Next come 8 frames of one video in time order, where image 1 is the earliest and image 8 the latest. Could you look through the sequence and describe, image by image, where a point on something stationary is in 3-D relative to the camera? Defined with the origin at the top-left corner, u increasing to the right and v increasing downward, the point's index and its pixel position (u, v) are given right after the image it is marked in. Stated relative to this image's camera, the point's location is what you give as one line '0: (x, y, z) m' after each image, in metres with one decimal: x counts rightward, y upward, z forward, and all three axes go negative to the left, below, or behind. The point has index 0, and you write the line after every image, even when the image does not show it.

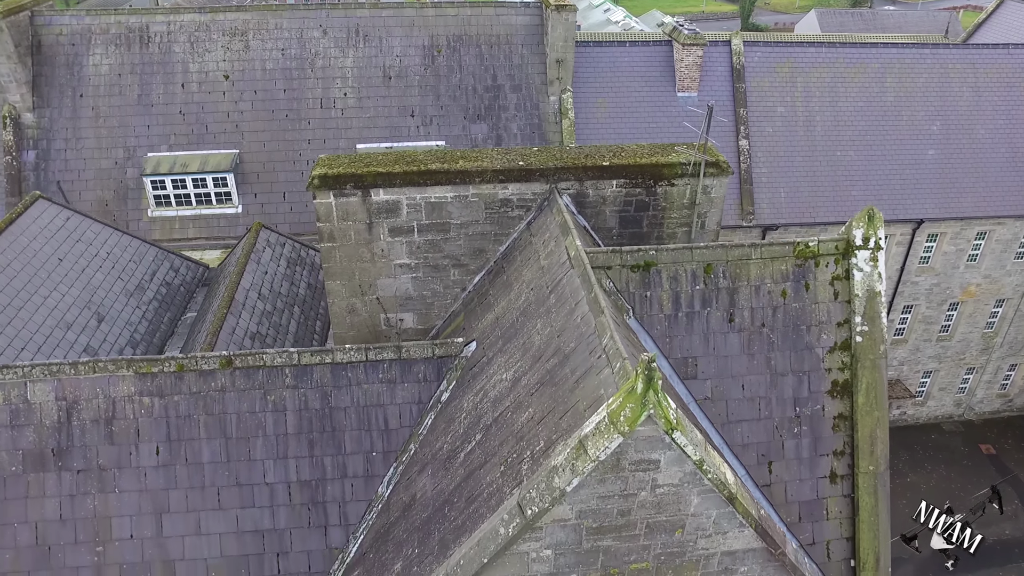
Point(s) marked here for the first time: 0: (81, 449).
0: (-19.2, -7.2, +8.7) m
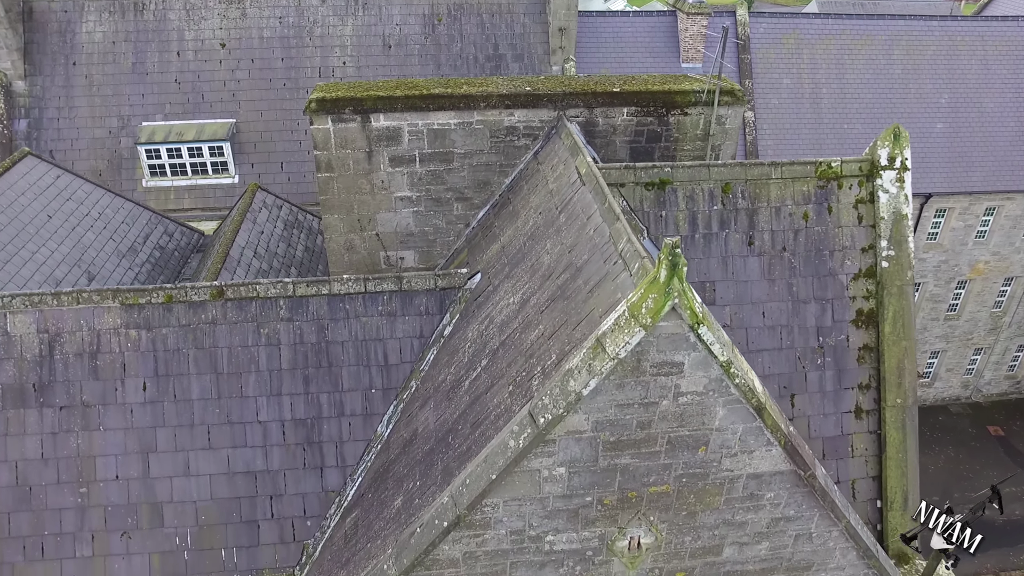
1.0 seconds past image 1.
0: (-18.9, -4.1, +8.2) m
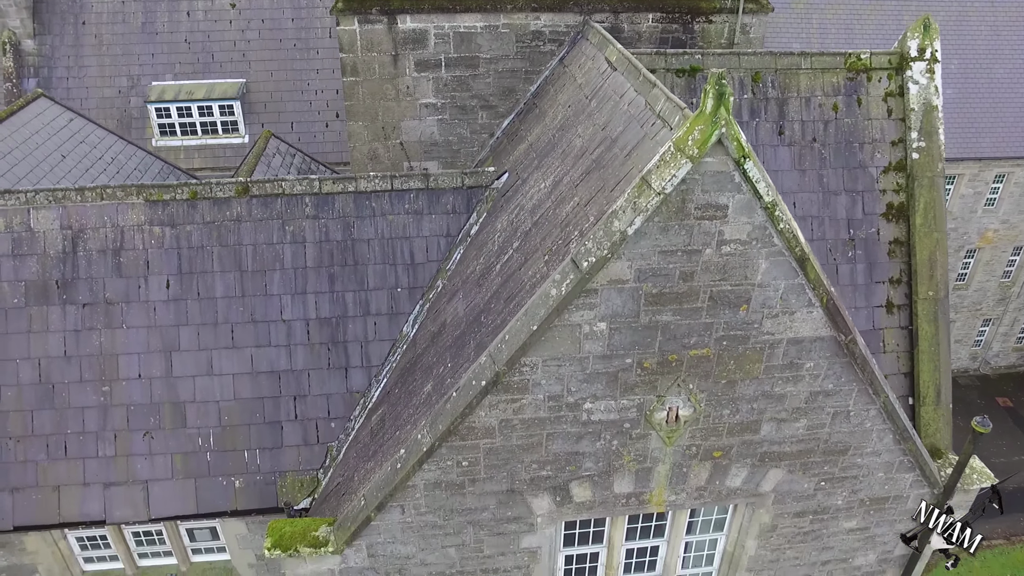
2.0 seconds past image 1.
0: (-17.7, +0.3, +8.1) m
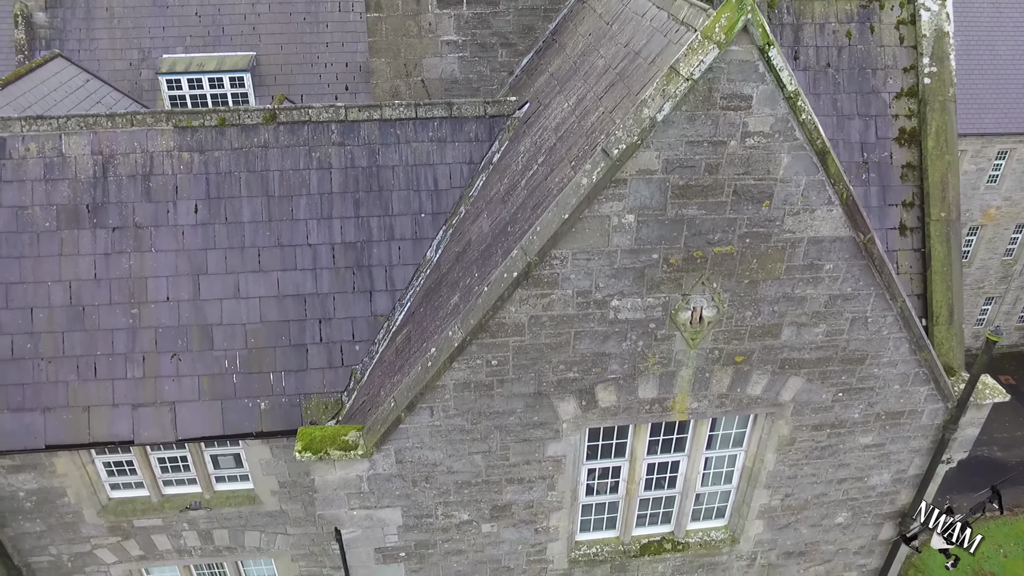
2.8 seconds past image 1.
0: (-16.8, +3.5, +8.3) m
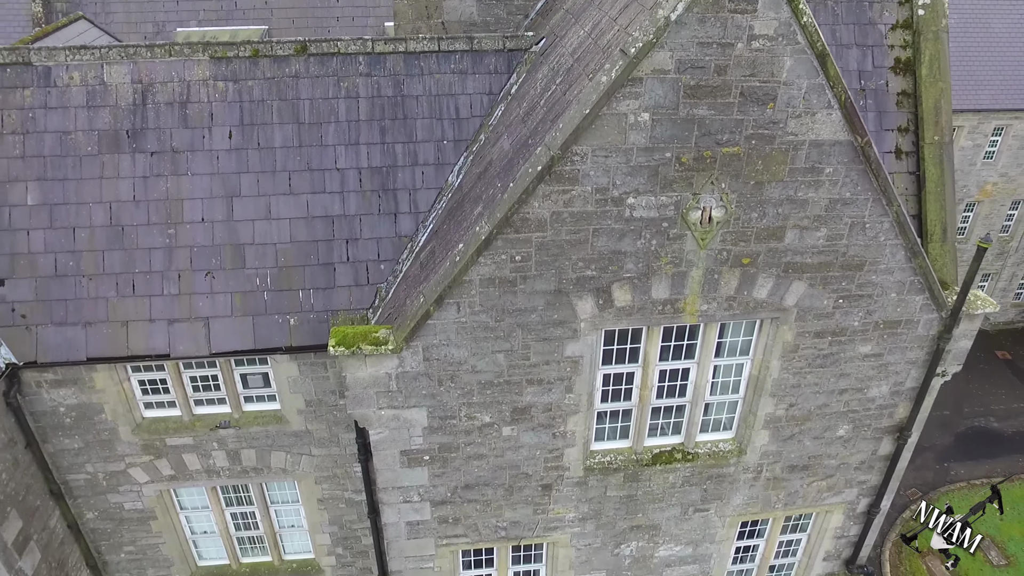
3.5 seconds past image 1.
0: (-16.0, +7.0, +8.7) m
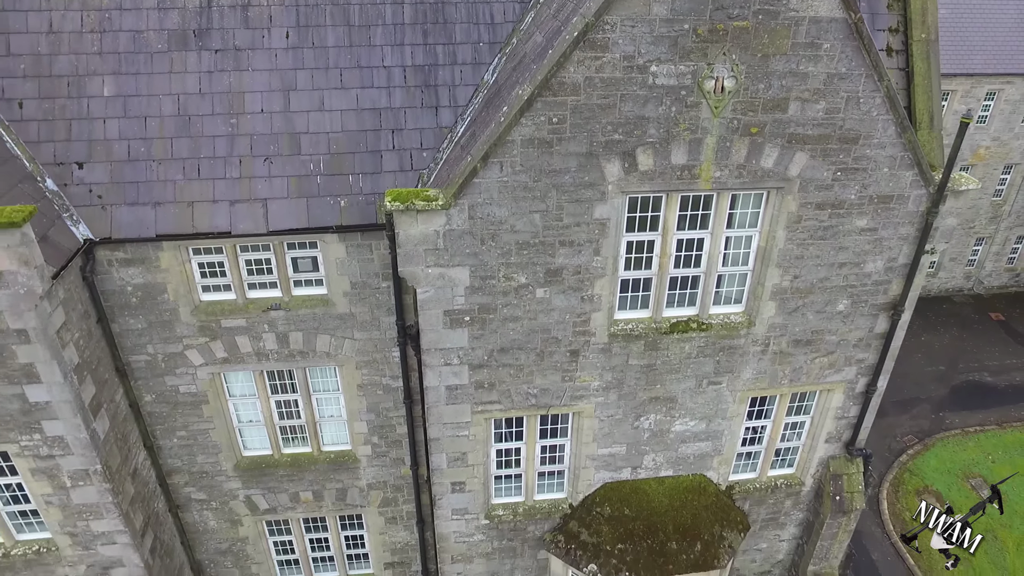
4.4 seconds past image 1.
0: (-14.5, +12.8, +9.7) m
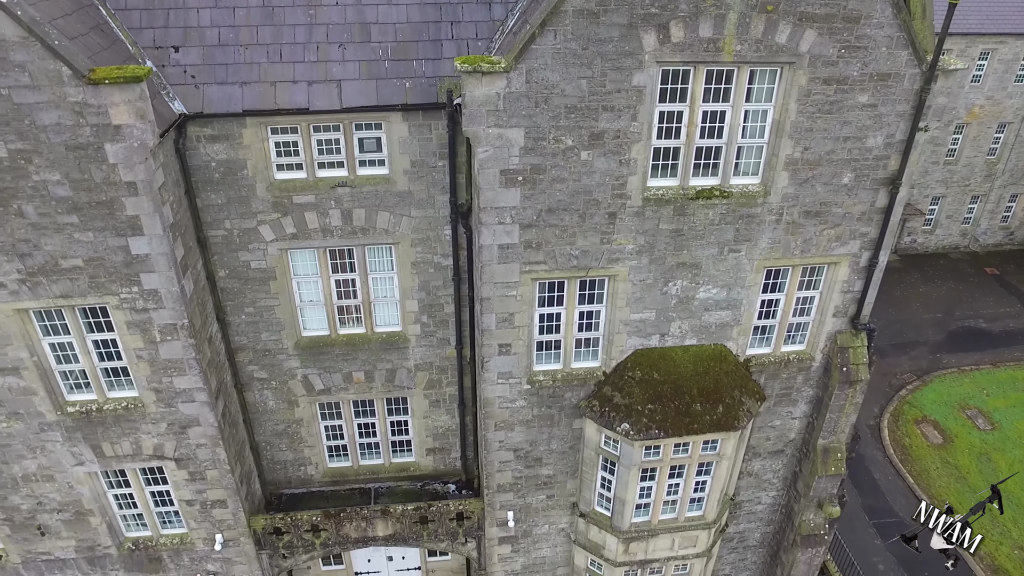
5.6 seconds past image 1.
0: (-12.0, +20.0, +11.0) m
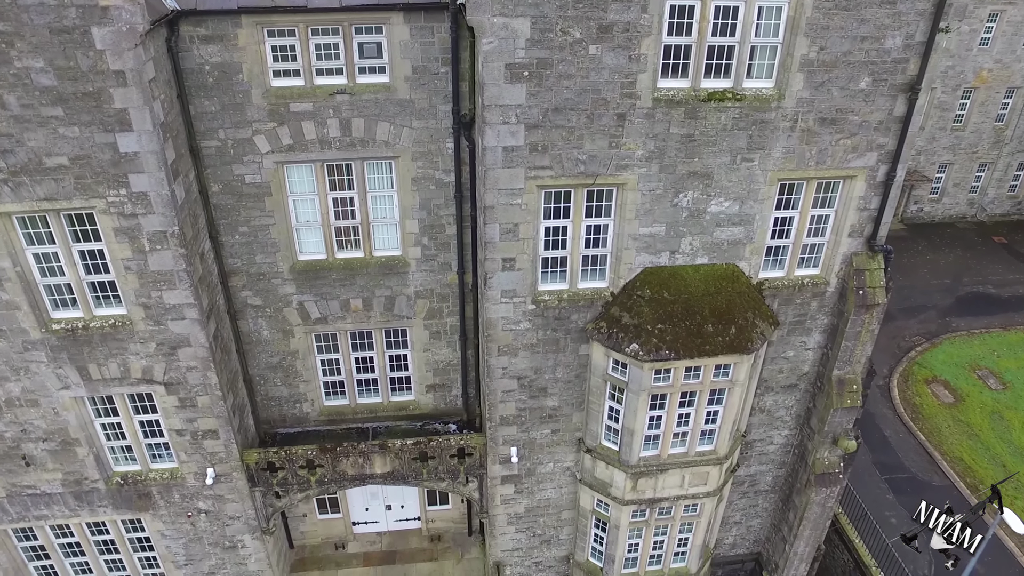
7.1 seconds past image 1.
0: (-11.7, +25.1, +10.7) m
